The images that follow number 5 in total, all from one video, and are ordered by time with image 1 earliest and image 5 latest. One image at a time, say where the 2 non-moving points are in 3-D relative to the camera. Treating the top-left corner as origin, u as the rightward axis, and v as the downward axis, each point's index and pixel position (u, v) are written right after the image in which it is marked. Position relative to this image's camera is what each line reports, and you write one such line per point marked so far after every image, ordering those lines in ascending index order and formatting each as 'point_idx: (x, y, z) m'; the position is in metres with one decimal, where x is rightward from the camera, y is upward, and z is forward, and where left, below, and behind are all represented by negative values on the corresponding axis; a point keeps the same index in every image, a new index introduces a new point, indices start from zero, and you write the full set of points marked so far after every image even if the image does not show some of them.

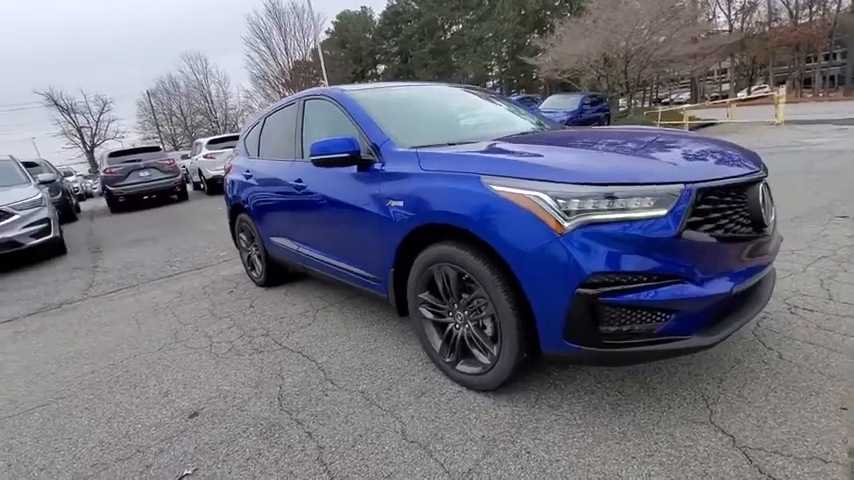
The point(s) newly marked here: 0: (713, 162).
0: (+1.4, +0.4, +2.2) m
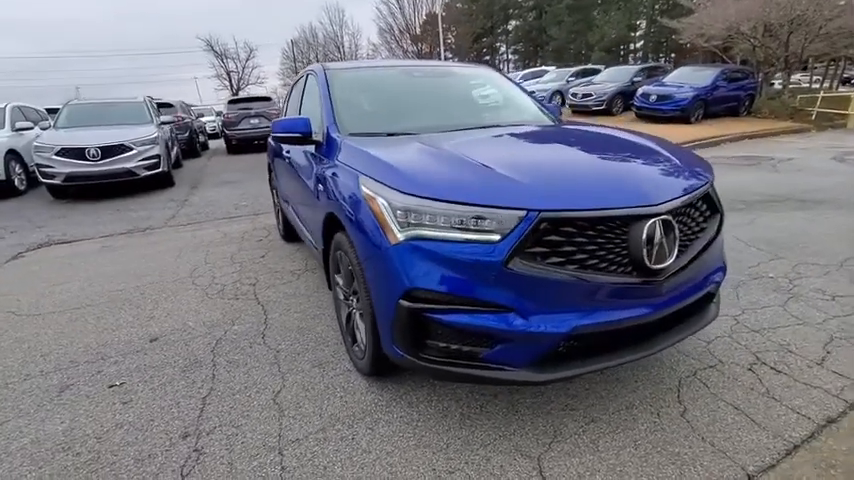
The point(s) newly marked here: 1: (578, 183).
0: (+0.8, +0.2, +2.0) m
1: (+0.7, +0.3, +2.0) m
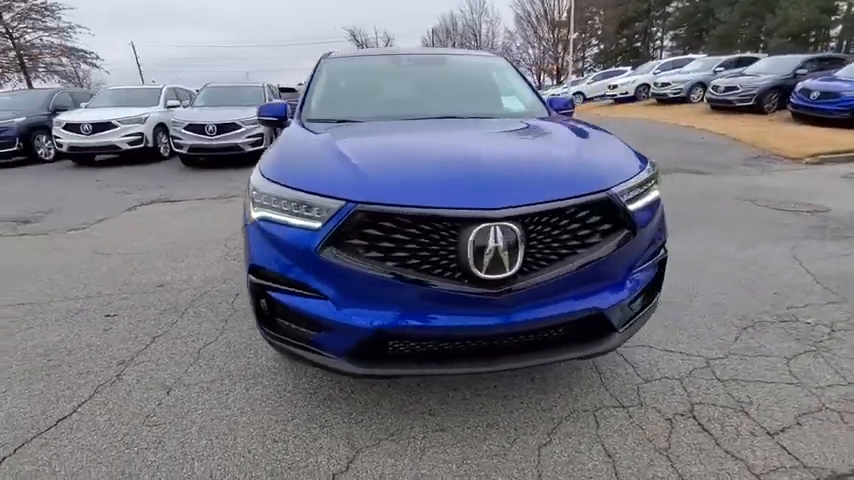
0: (+0.1, +0.2, +1.9) m
1: (0.0, +0.3, +1.9) m
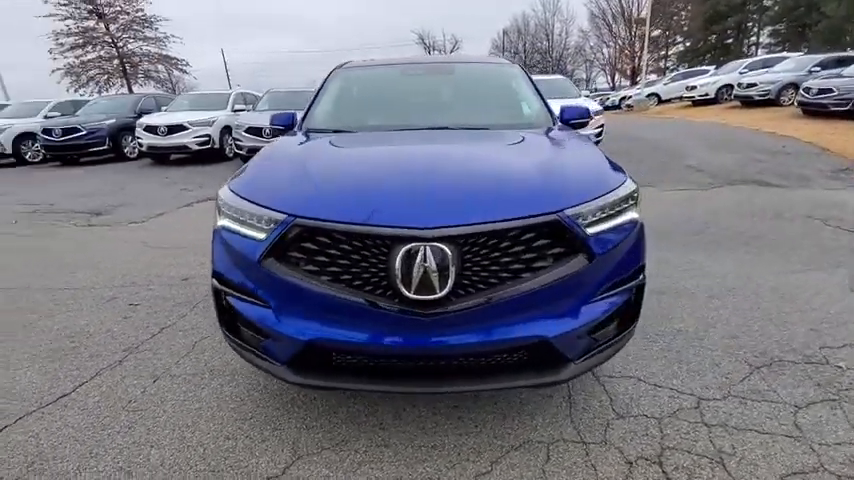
0: (-0.2, +0.2, +1.9) m
1: (-0.3, +0.2, +1.9) m
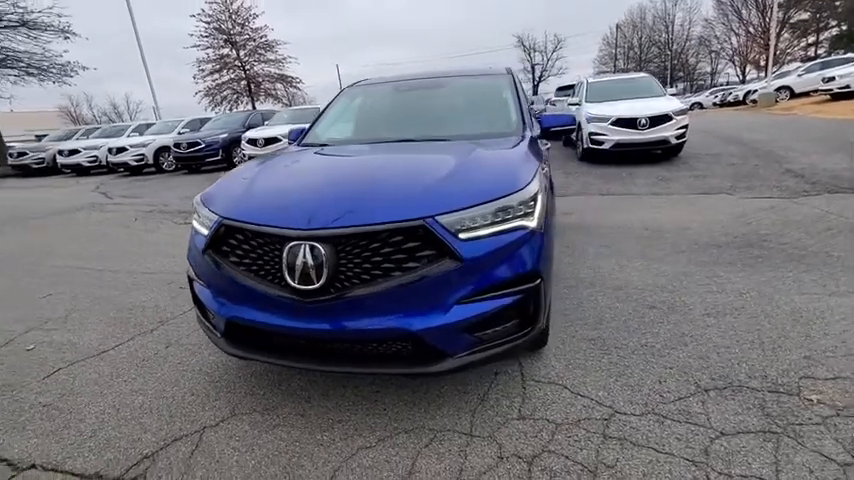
0: (-0.7, +0.2, +2.2) m
1: (-0.8, +0.2, +2.3) m
